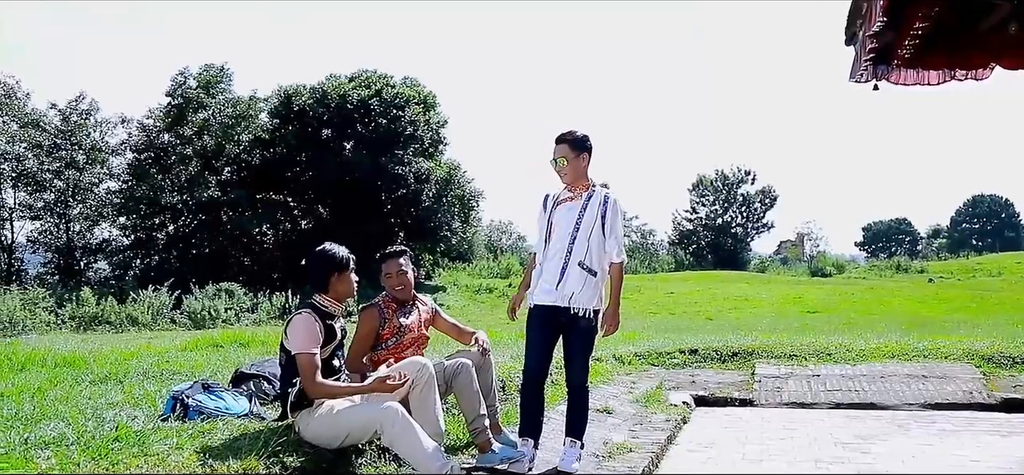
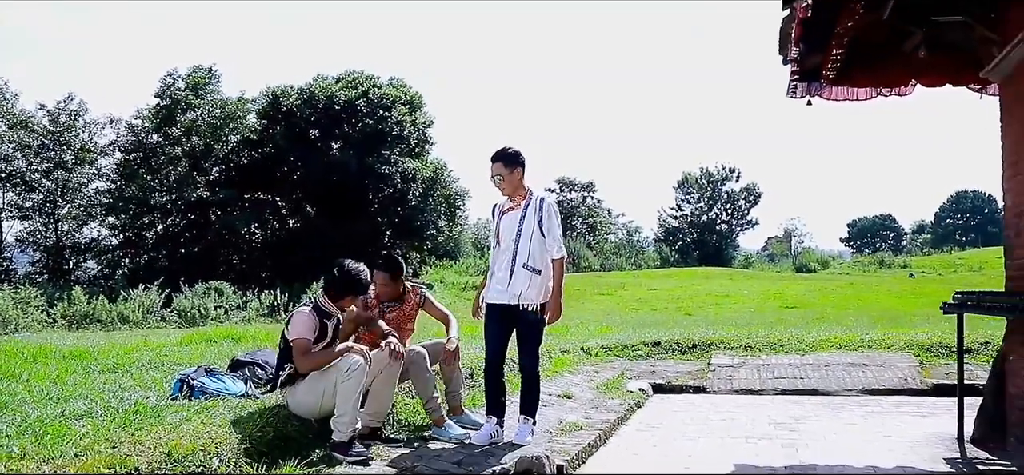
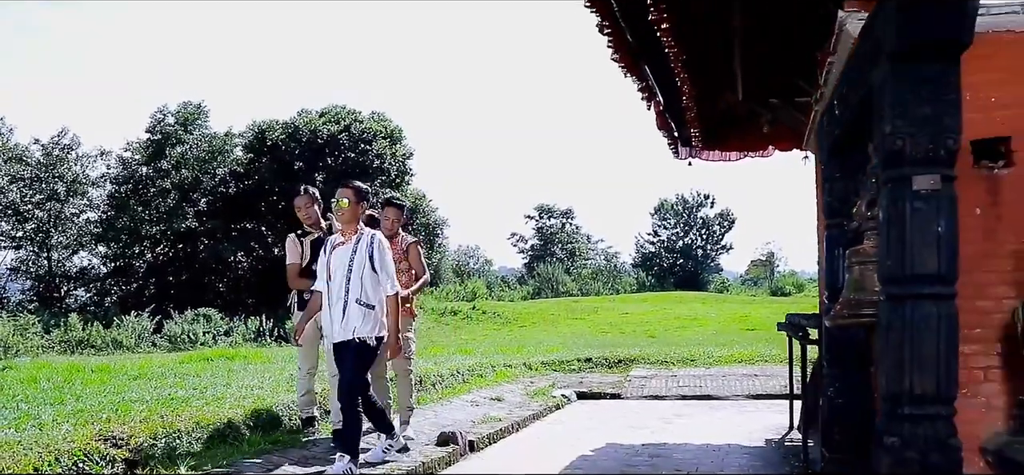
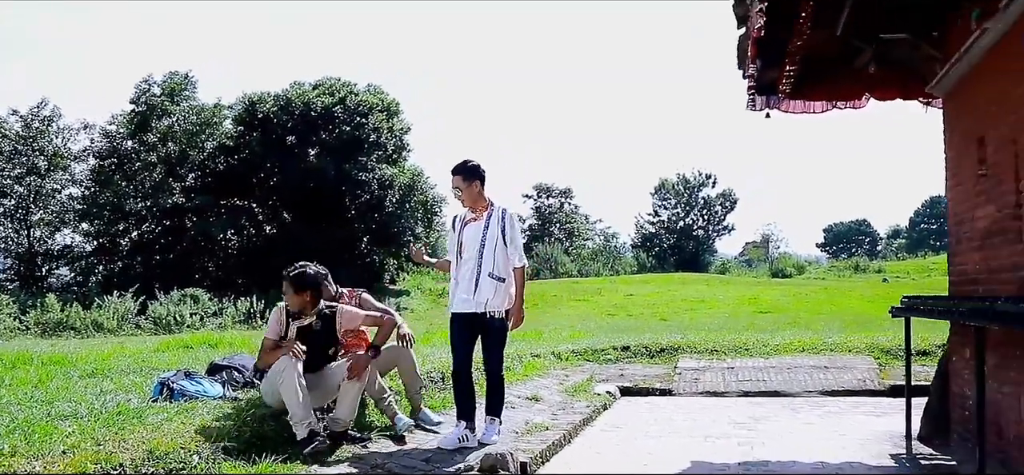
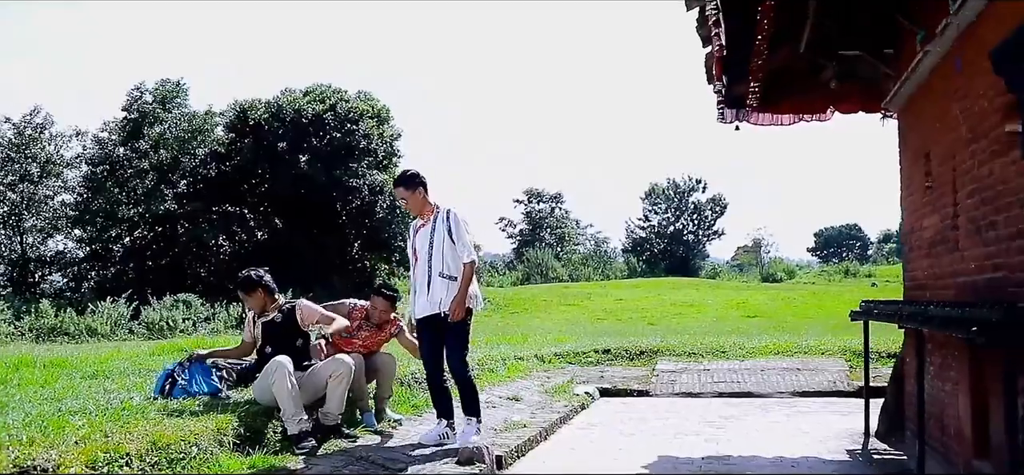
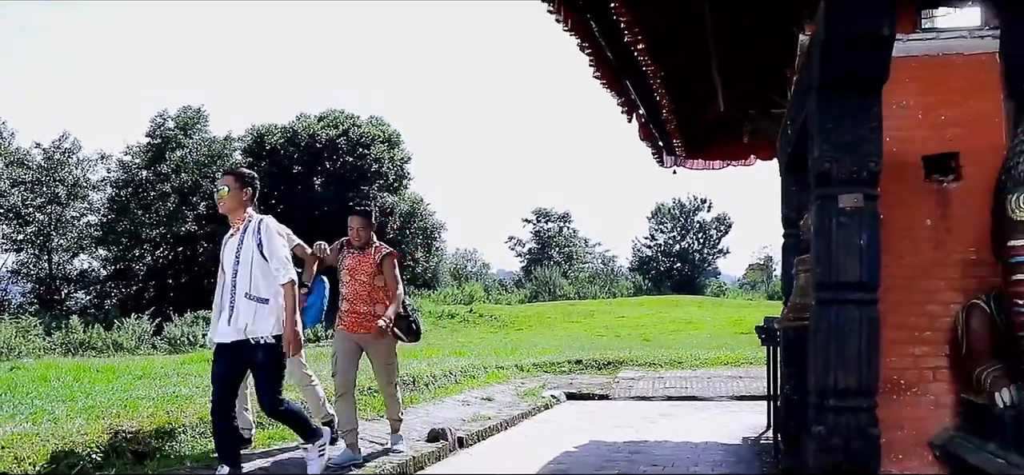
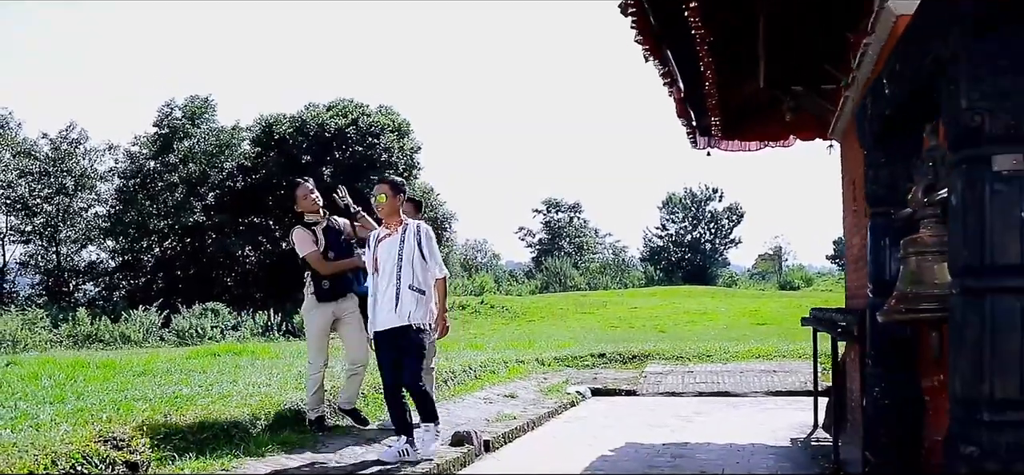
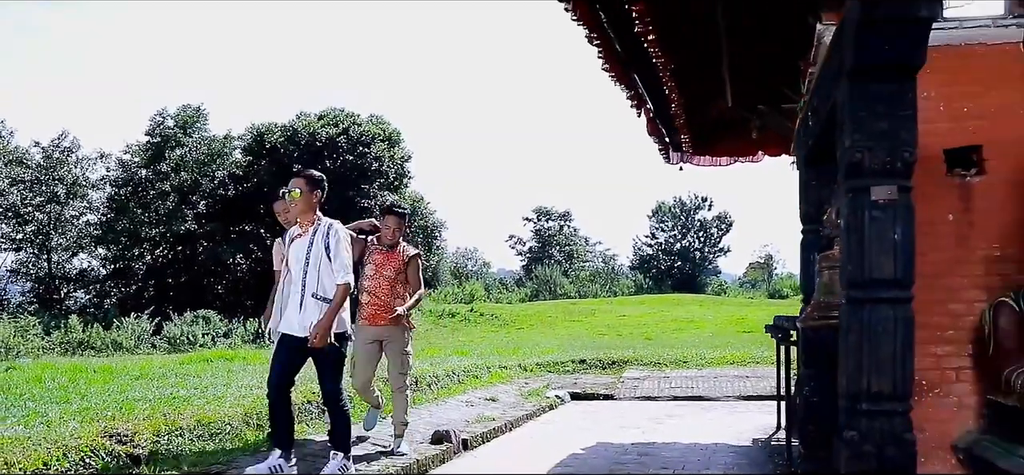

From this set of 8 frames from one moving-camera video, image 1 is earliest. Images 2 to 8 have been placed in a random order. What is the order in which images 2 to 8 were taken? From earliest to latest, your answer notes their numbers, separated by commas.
2, 4, 5, 7, 3, 8, 6
